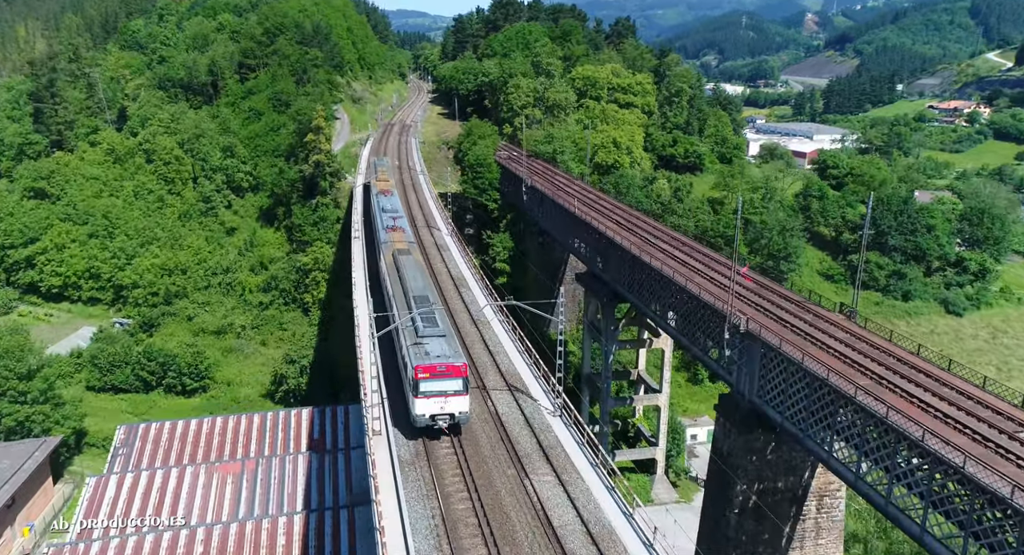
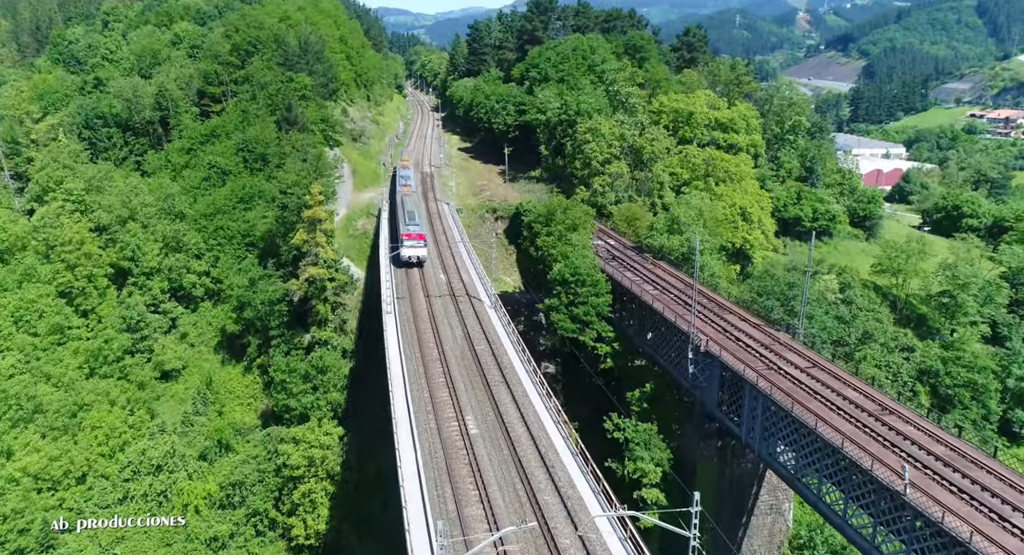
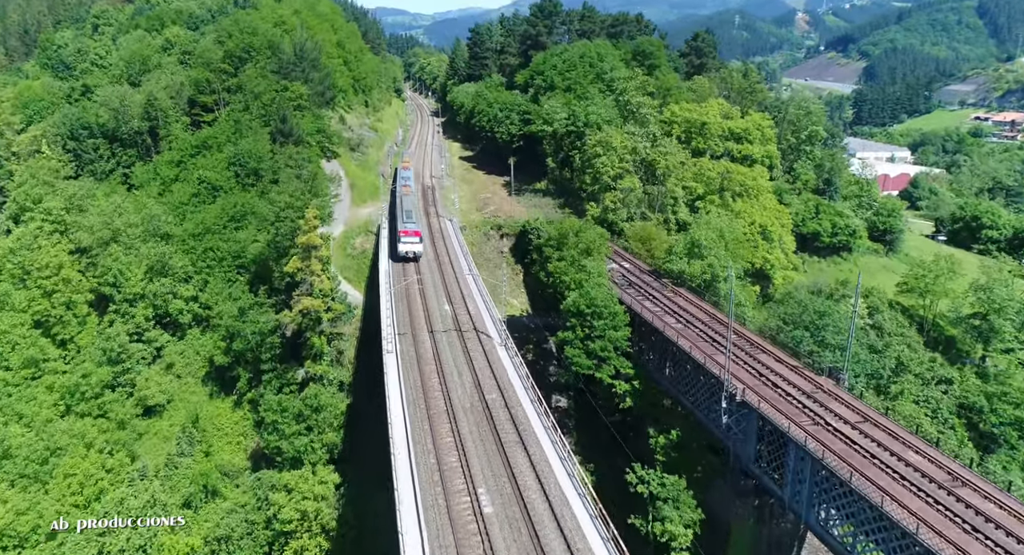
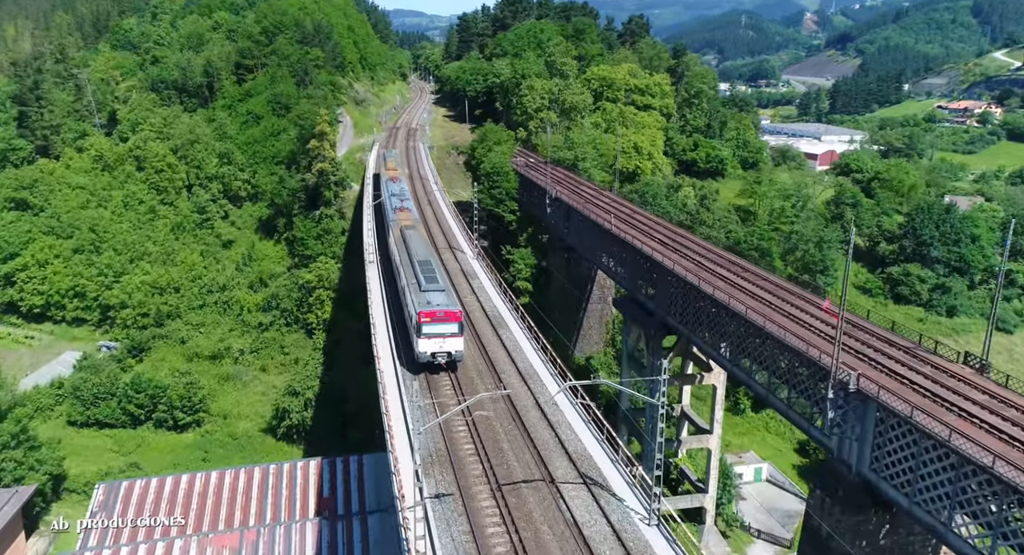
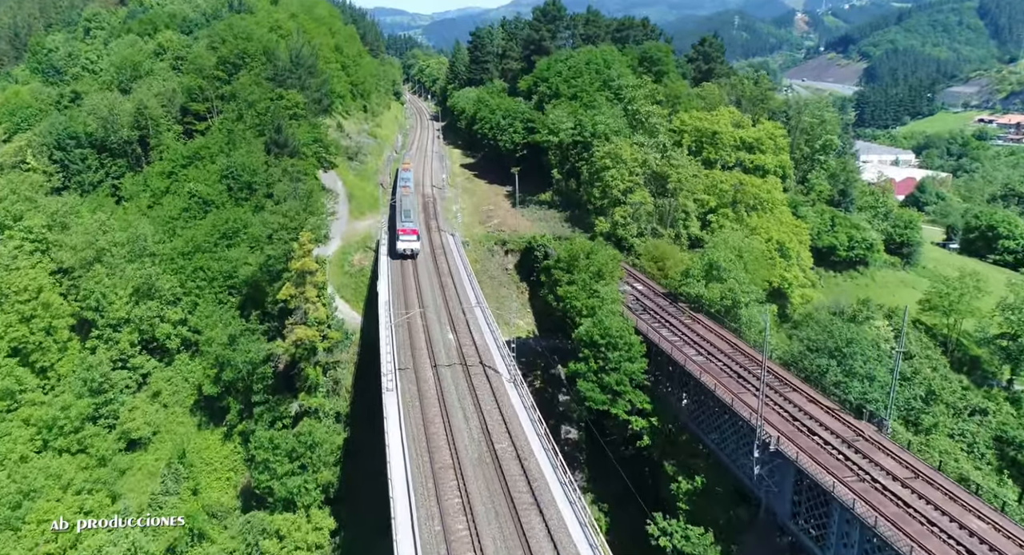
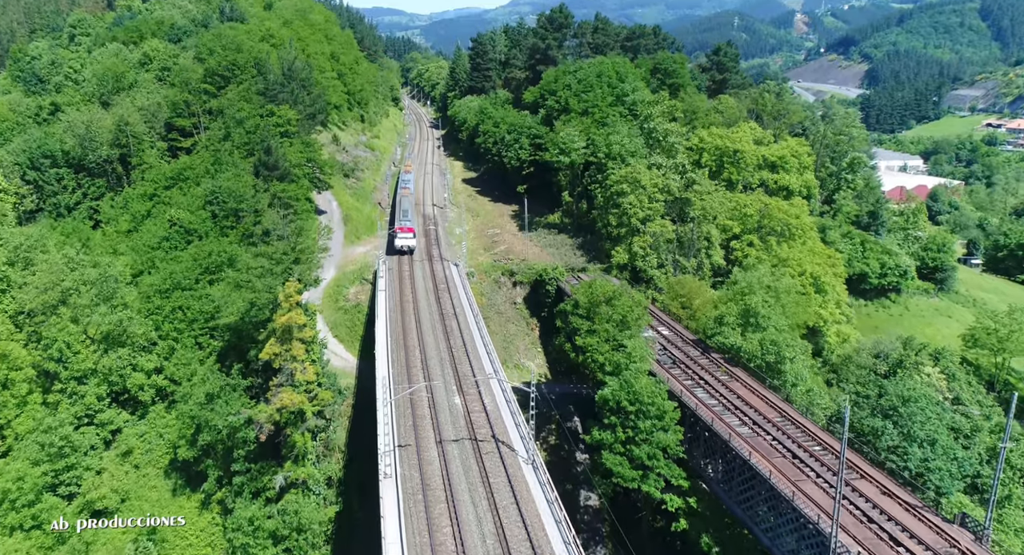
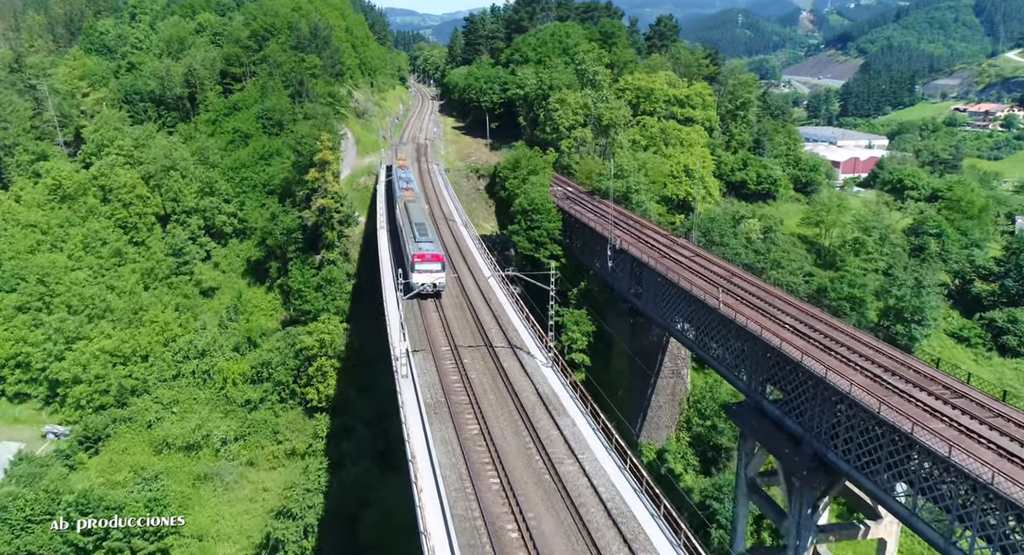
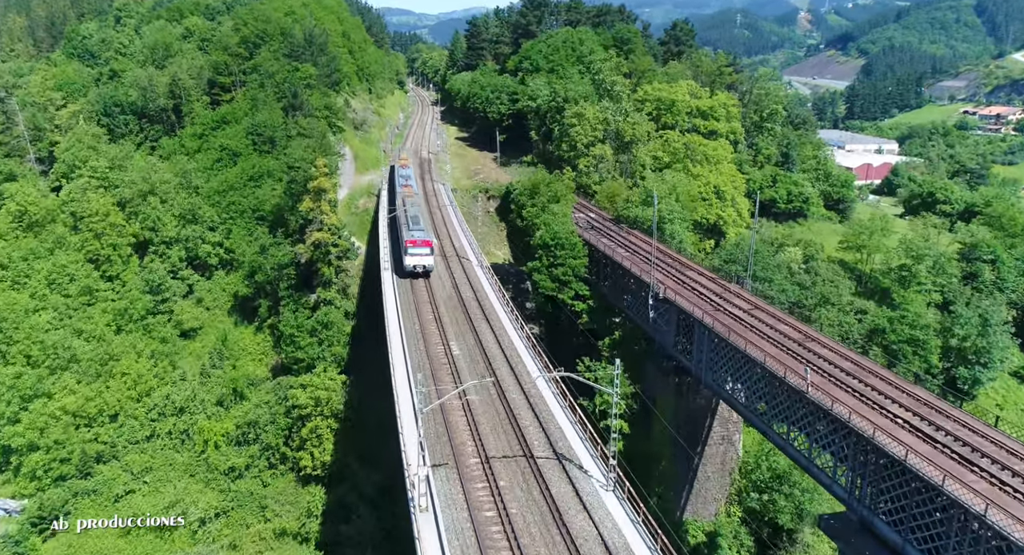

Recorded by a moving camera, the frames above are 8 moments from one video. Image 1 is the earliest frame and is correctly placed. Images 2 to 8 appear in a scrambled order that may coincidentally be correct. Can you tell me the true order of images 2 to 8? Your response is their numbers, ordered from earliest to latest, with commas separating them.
4, 7, 8, 2, 3, 5, 6
